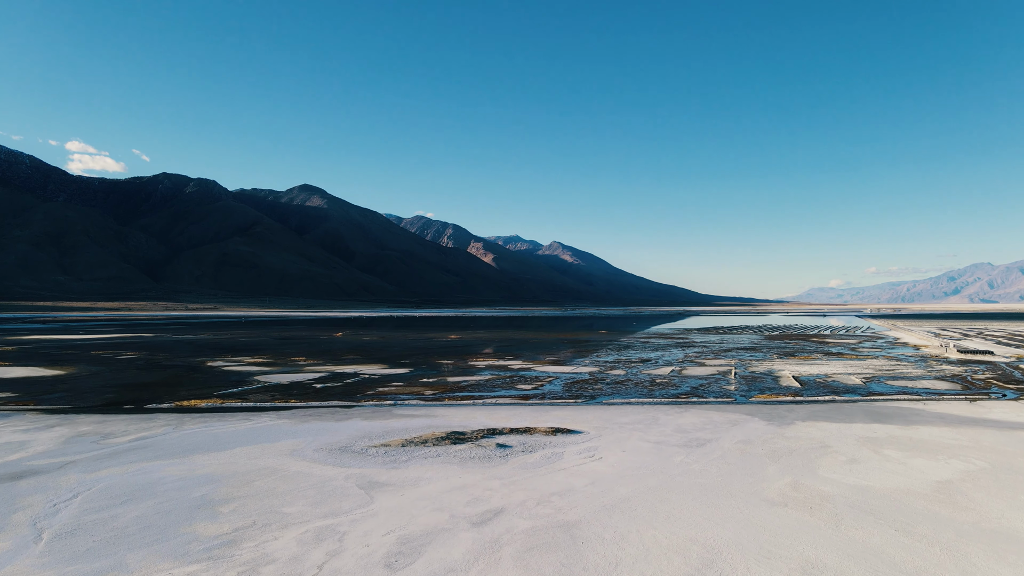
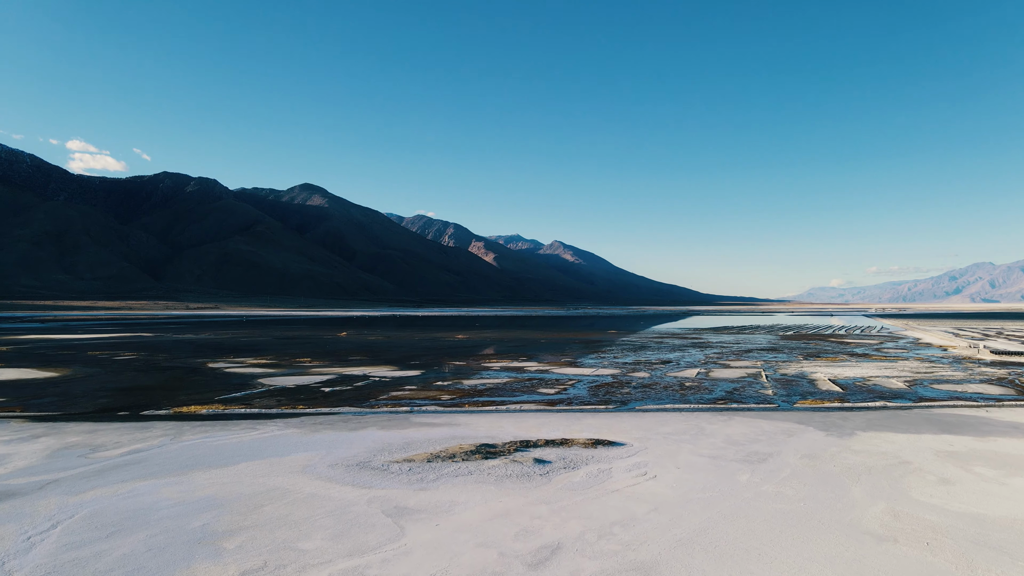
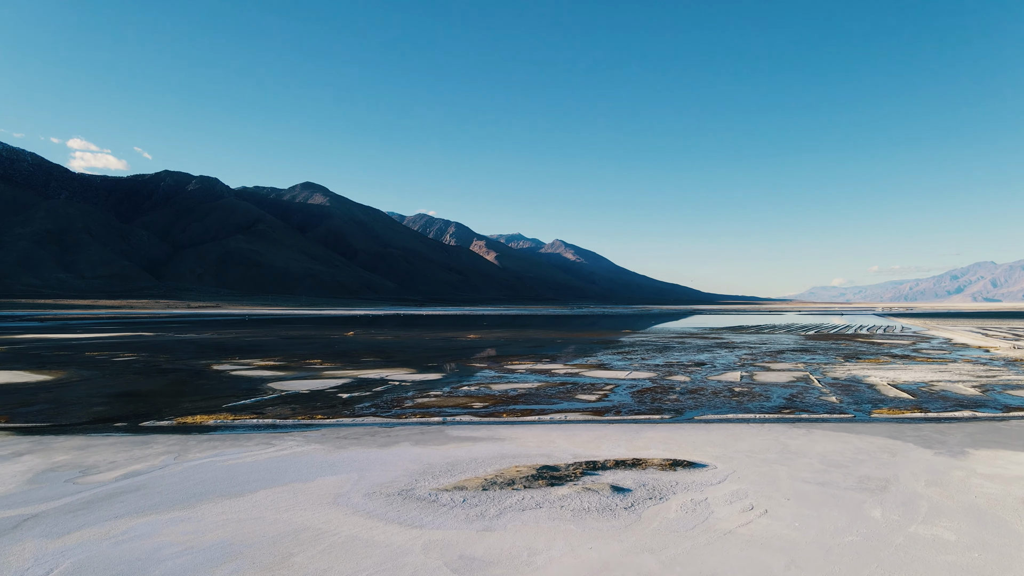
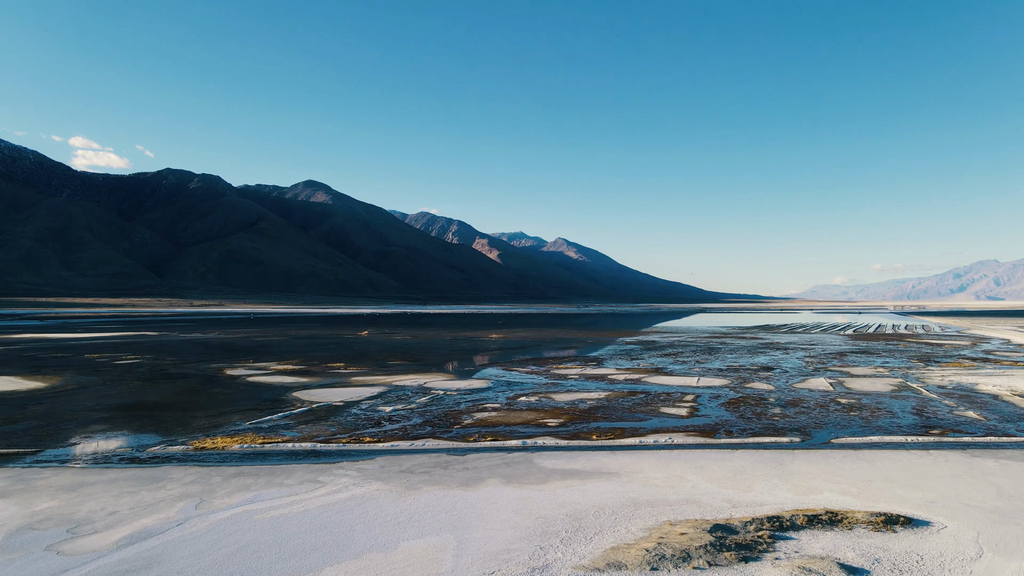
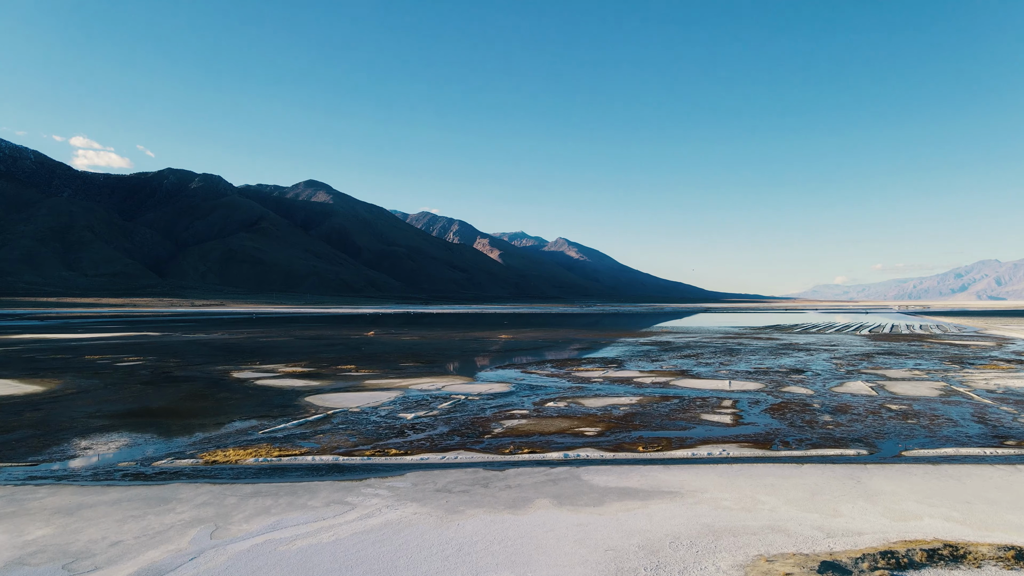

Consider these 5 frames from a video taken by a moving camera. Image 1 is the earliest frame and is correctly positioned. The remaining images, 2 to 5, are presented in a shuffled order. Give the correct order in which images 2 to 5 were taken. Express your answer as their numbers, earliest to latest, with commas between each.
2, 3, 4, 5
